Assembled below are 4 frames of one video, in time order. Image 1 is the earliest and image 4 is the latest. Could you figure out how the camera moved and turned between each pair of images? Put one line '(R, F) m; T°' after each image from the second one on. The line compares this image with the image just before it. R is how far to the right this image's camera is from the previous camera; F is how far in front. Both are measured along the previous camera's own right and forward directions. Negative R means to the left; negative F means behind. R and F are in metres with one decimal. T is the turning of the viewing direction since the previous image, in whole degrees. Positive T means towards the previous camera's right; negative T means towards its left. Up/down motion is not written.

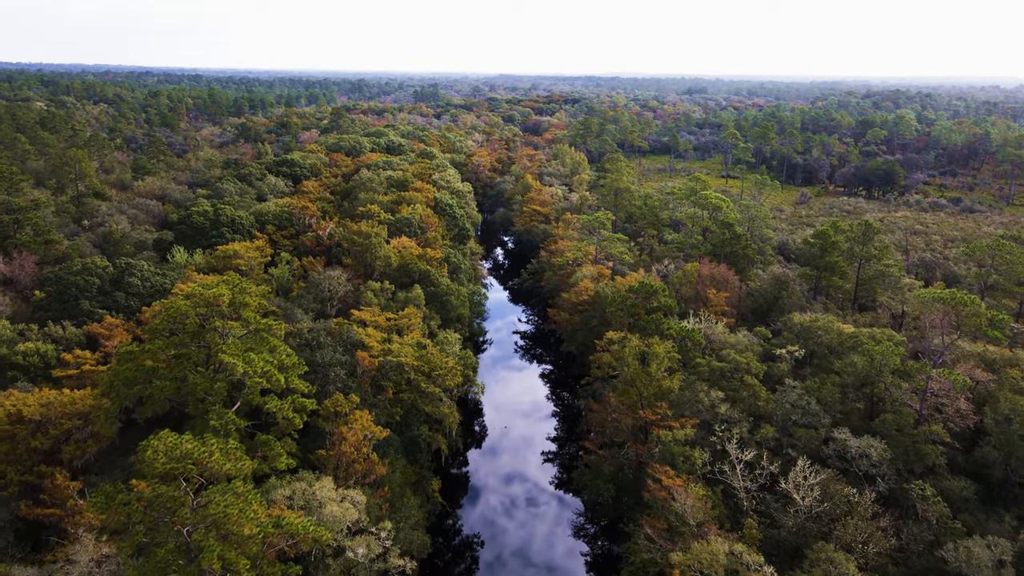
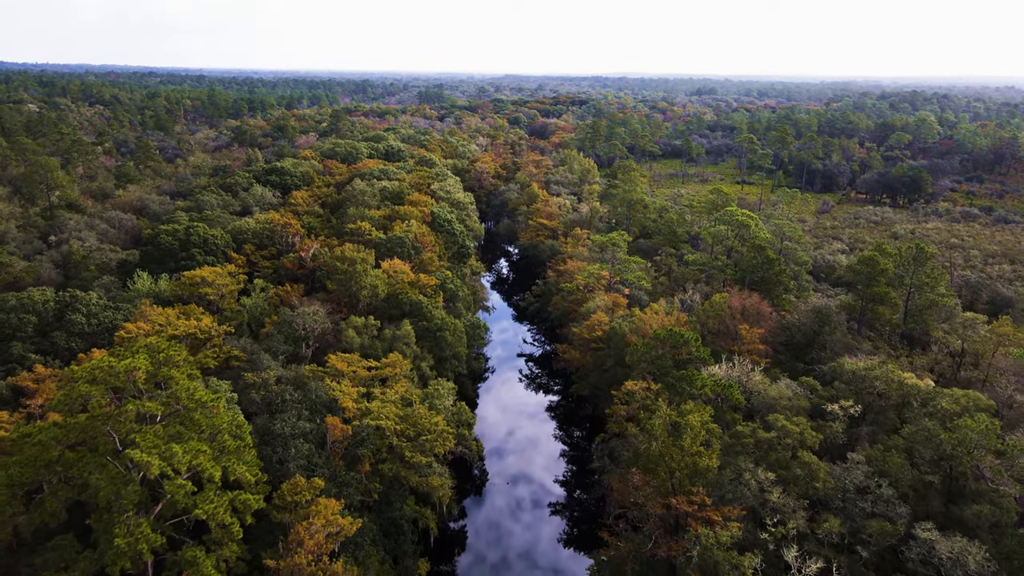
(+0.1, +5.0) m; 0°
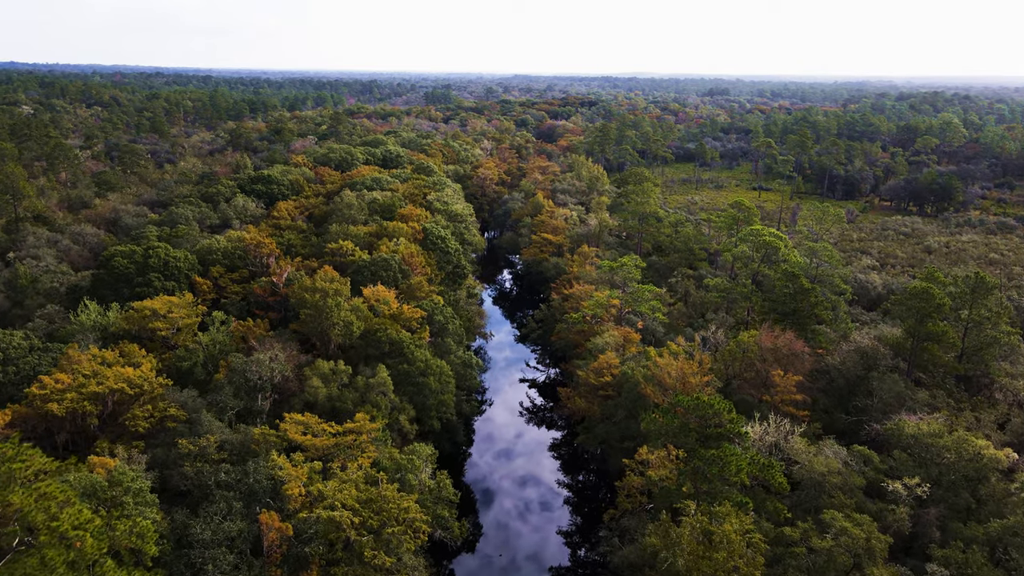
(+0.6, +5.0) m; -1°
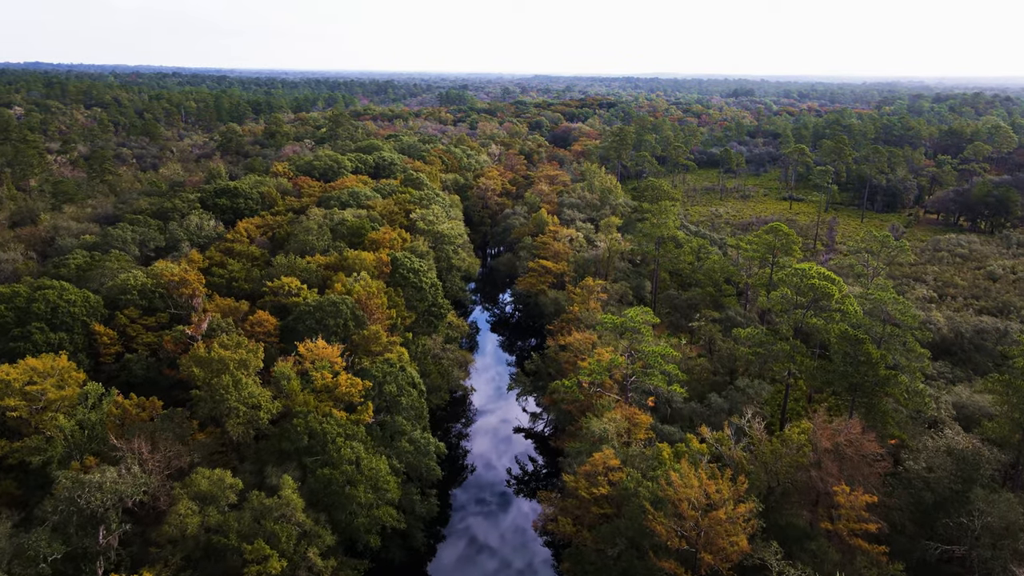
(+1.8, +8.3) m; -2°
